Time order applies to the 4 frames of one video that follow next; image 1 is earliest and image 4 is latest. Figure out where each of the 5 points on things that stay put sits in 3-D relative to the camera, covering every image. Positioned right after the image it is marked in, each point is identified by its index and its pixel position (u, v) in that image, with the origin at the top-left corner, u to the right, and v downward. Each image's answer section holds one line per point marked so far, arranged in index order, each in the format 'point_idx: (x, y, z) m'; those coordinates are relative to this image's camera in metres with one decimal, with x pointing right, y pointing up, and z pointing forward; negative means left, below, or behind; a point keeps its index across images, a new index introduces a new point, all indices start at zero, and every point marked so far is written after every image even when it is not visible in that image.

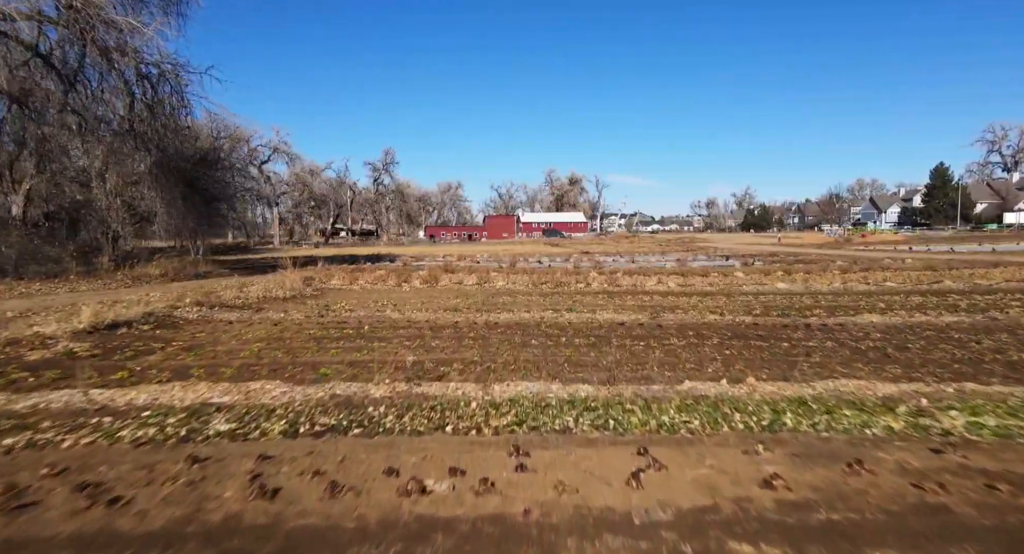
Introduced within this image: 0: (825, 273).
0: (+7.4, +0.1, +13.4) m
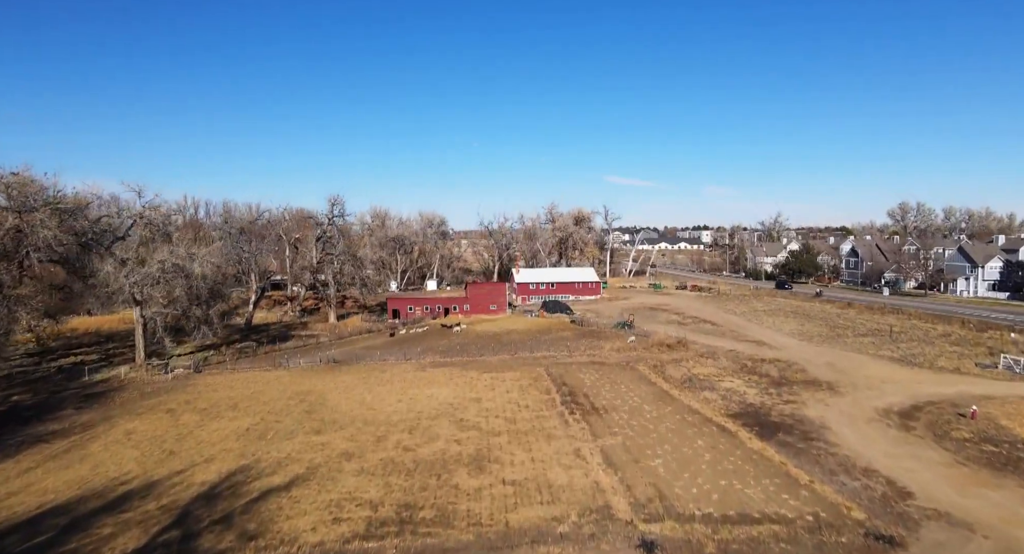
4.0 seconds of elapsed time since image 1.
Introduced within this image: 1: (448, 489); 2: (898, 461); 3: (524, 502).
0: (+6.8, -7.2, -3.2) m
1: (-1.8, -6.0, +16.7) m
2: (+11.8, -5.6, +17.5) m
3: (+0.4, -6.0, +15.6) m
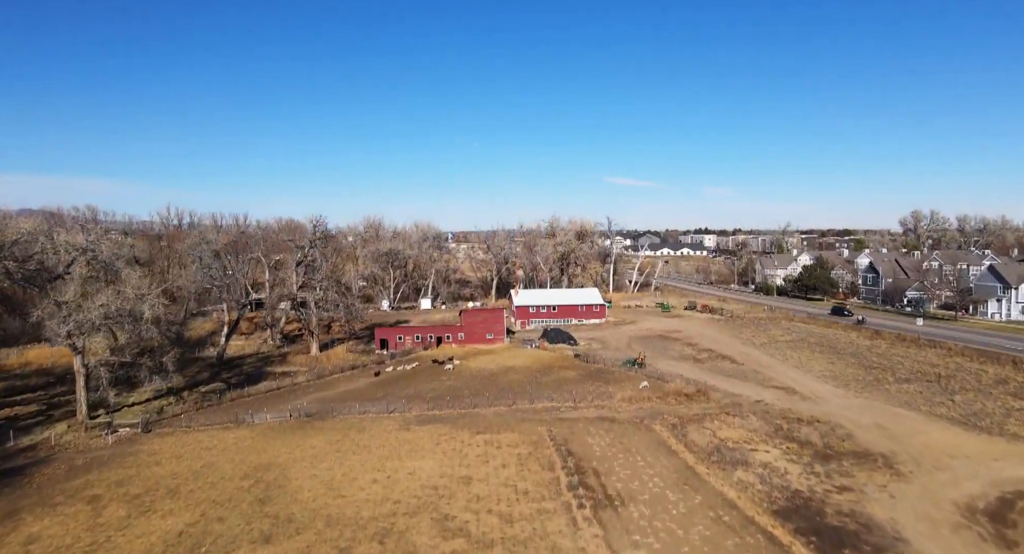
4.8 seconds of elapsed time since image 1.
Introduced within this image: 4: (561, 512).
0: (+6.7, -9.3, -7.5) m
1: (-1.9, -8.1, +12.5) m
2: (+11.7, -7.8, +13.3) m
3: (+0.3, -8.1, +11.4) m
4: (+1.7, -7.6, +18.9) m
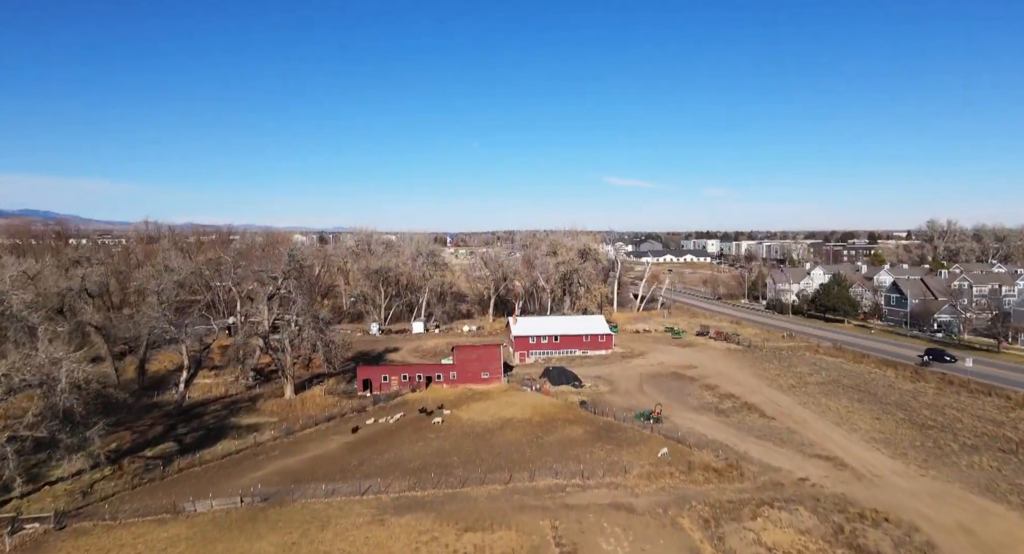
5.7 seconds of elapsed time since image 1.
0: (+6.5, -11.7, -12.4) m
1: (-2.1, -10.5, +7.5) m
2: (+11.6, -10.1, +8.3) m
3: (+0.1, -10.5, +6.4) m
4: (+1.6, -9.9, +13.9) m
